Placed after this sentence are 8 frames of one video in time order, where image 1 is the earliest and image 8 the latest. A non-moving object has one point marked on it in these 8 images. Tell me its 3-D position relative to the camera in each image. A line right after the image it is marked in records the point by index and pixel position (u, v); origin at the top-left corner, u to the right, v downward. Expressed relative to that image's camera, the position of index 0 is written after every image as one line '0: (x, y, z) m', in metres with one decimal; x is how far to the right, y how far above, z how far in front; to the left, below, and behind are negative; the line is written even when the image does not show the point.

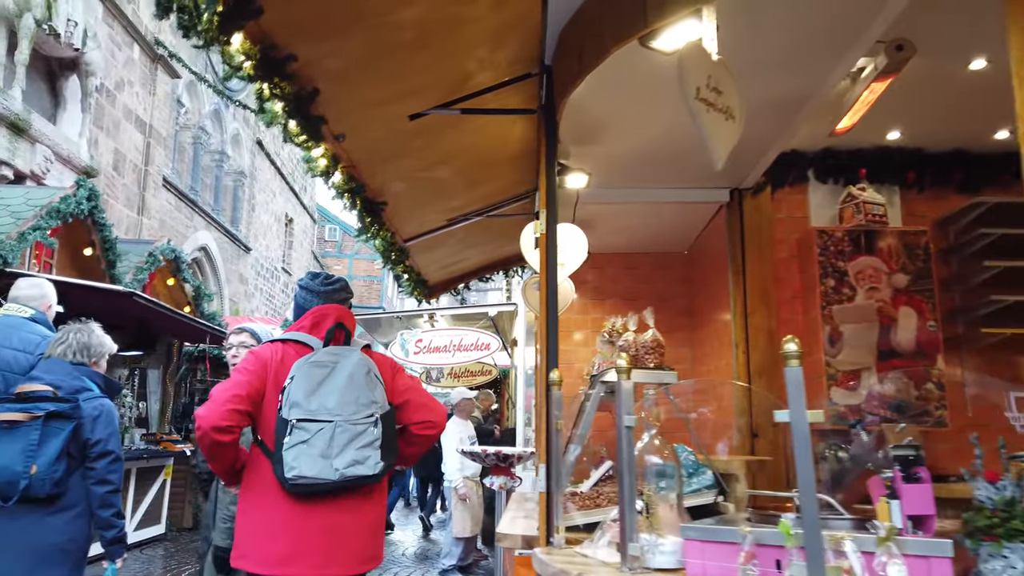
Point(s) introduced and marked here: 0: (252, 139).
0: (-5.5, +3.1, +15.9) m
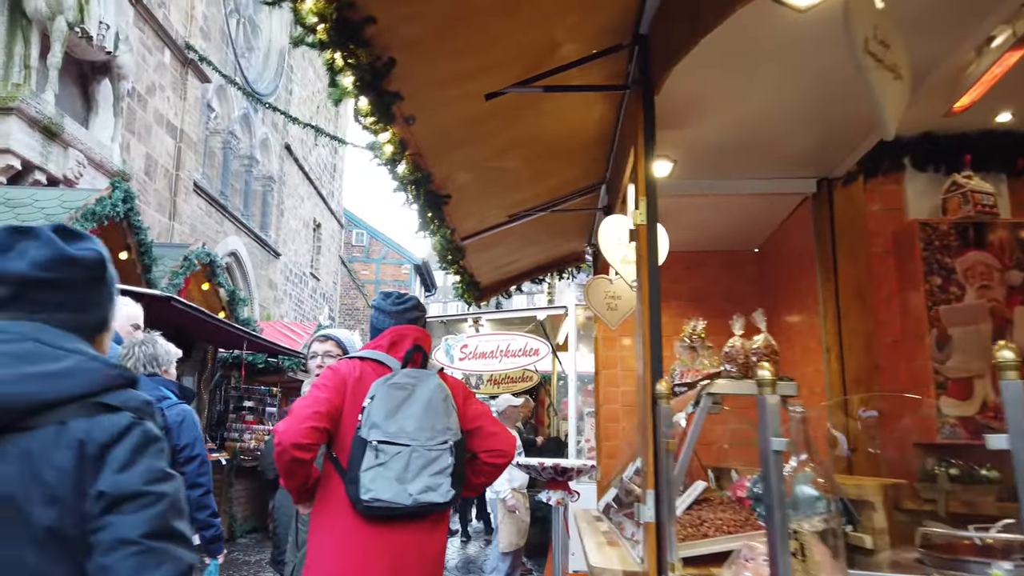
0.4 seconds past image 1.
0: (-4.8, +3.0, +15.9) m
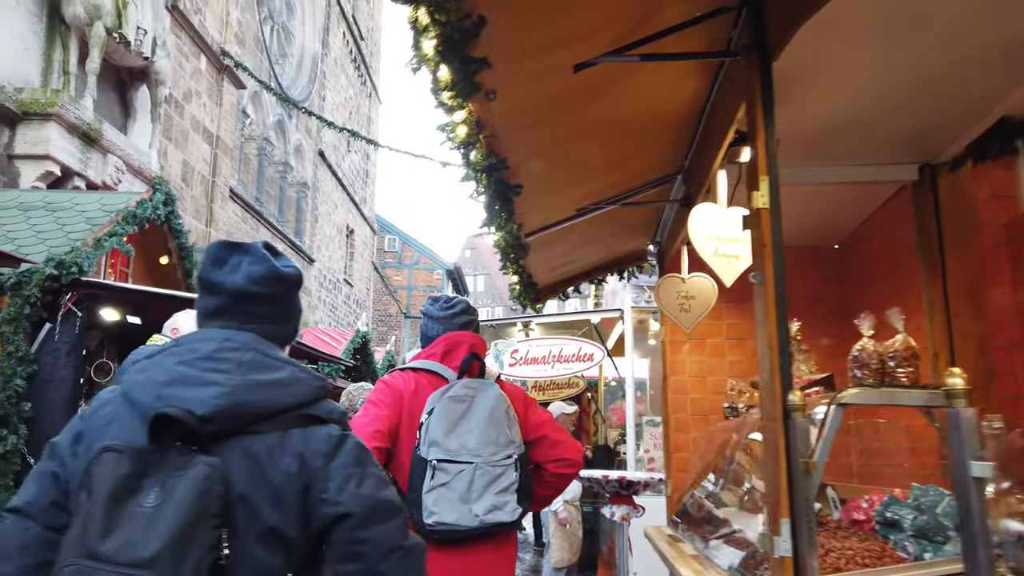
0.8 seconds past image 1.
0: (-4.1, +2.9, +15.9) m
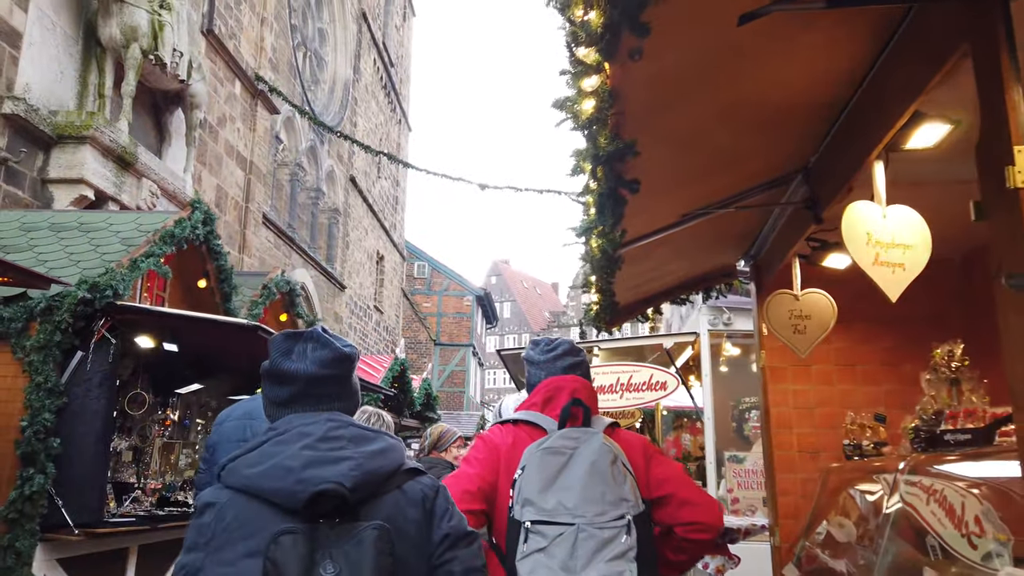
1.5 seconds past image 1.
0: (-3.4, +2.3, +15.7) m
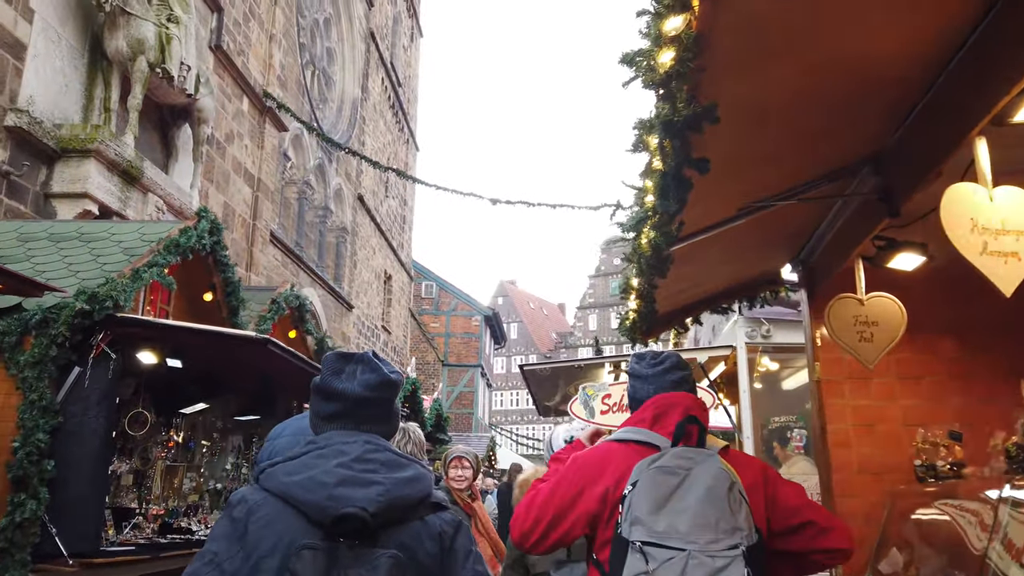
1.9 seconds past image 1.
0: (-3.3, +1.9, +15.6) m
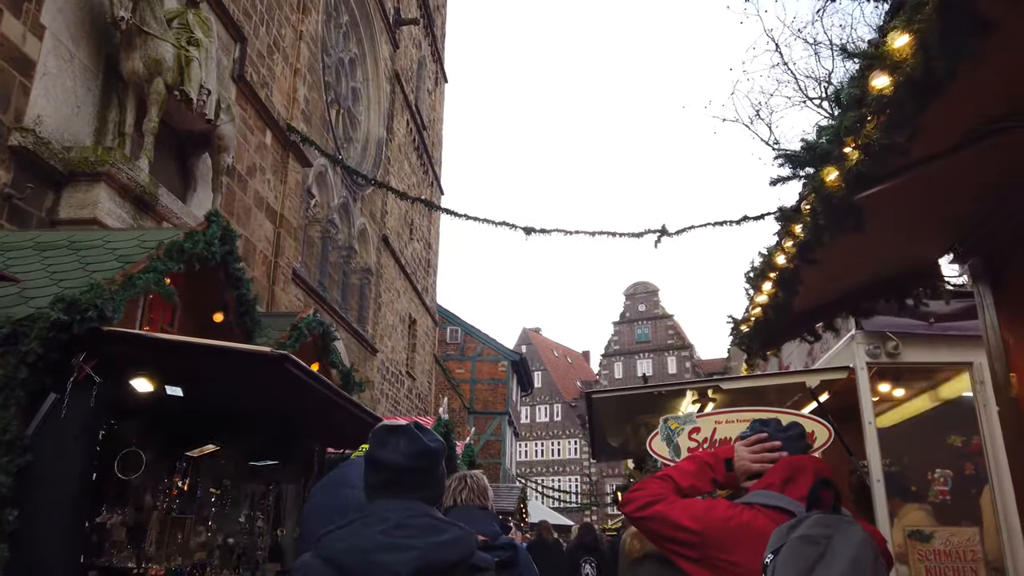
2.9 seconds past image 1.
0: (-2.7, +1.0, +15.2) m
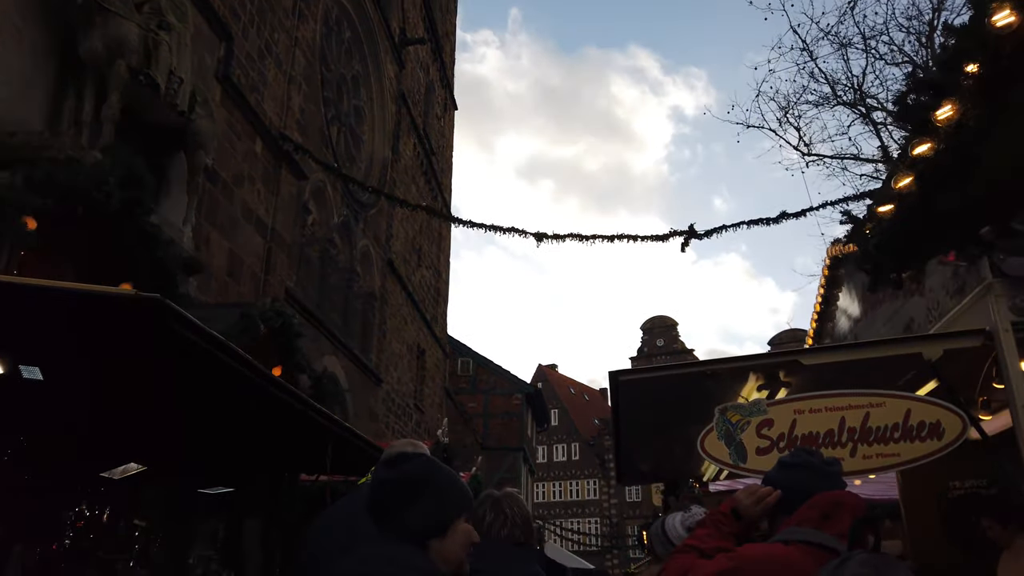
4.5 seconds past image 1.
0: (-2.4, +0.5, +14.4) m
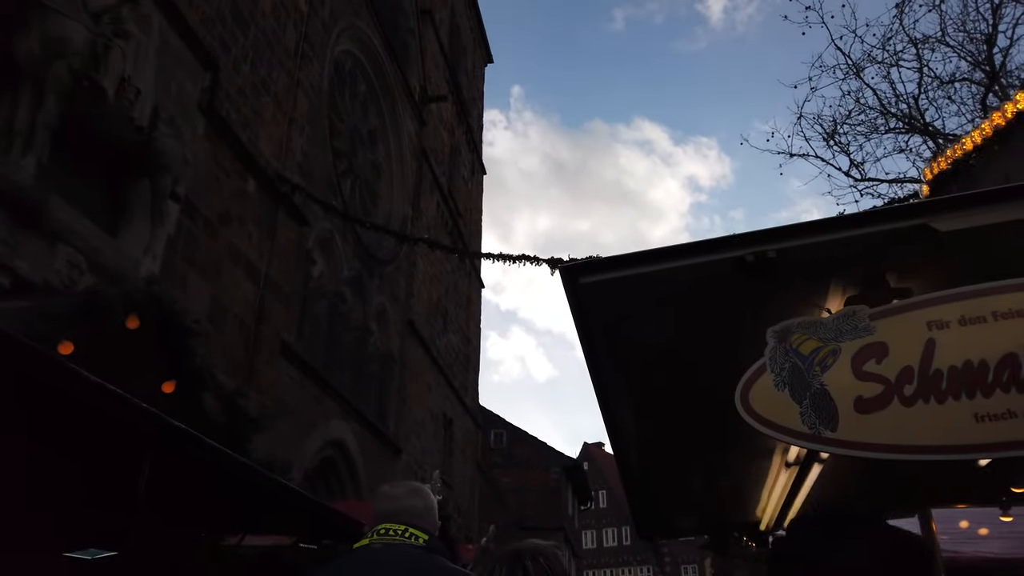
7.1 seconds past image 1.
0: (-1.9, -0.6, +13.5) m
